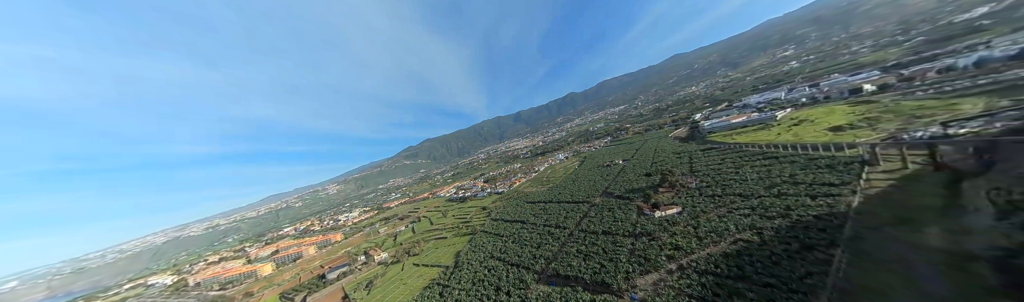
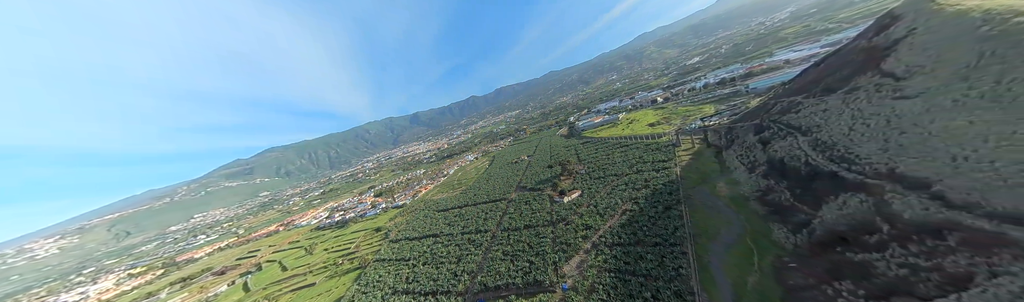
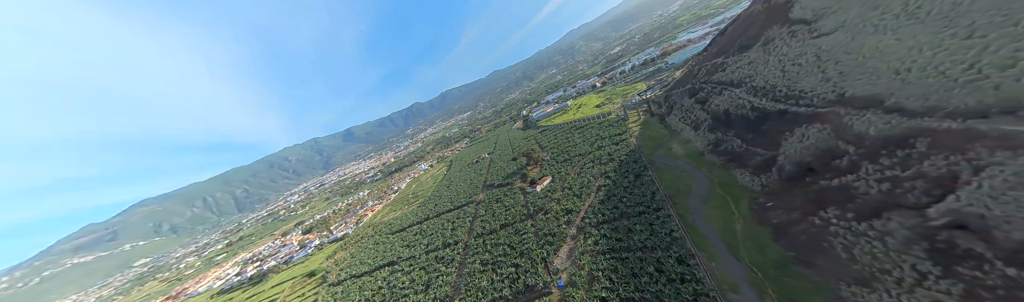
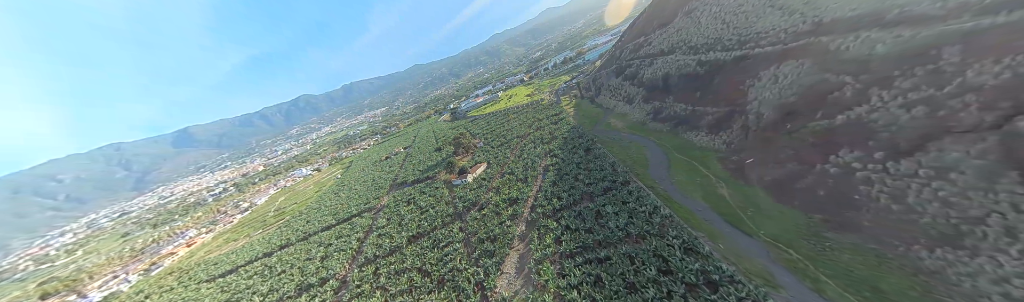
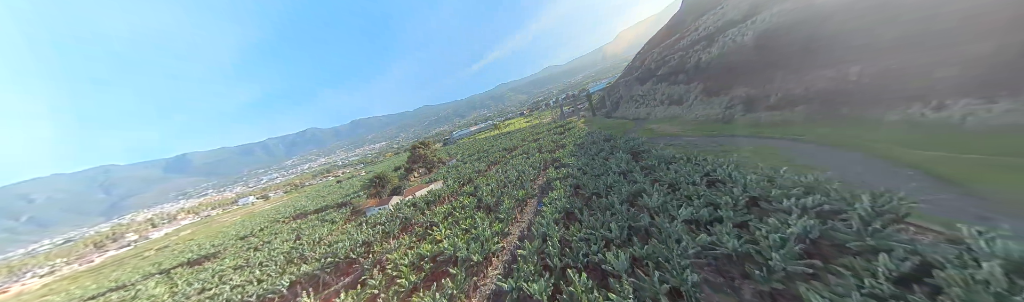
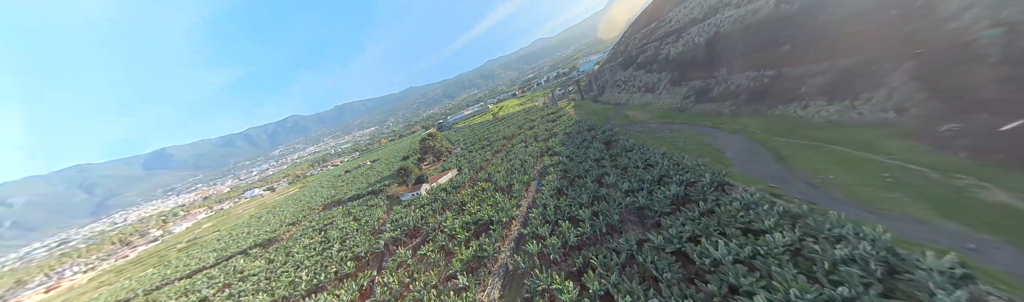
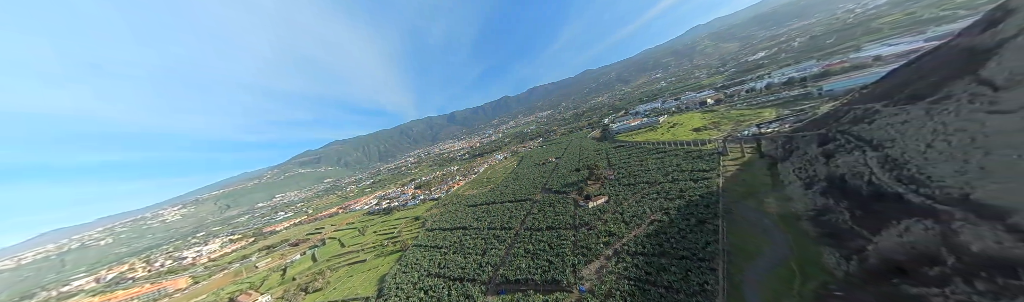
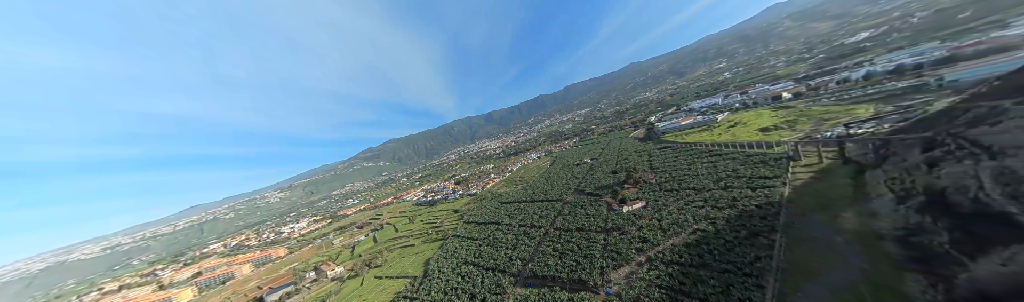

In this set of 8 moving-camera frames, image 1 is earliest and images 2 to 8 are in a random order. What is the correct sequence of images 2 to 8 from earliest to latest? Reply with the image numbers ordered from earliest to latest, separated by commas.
8, 7, 2, 3, 4, 6, 5
